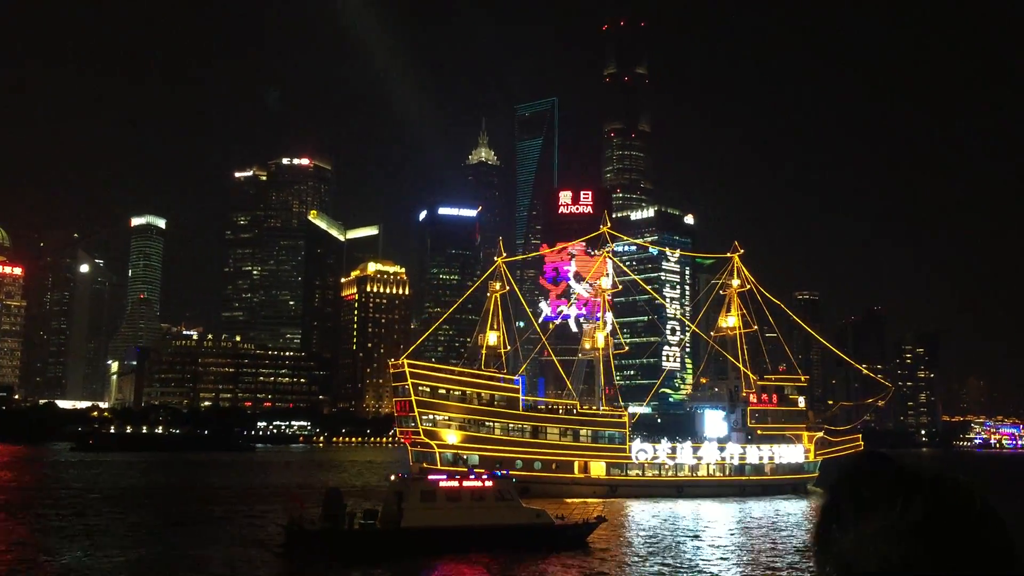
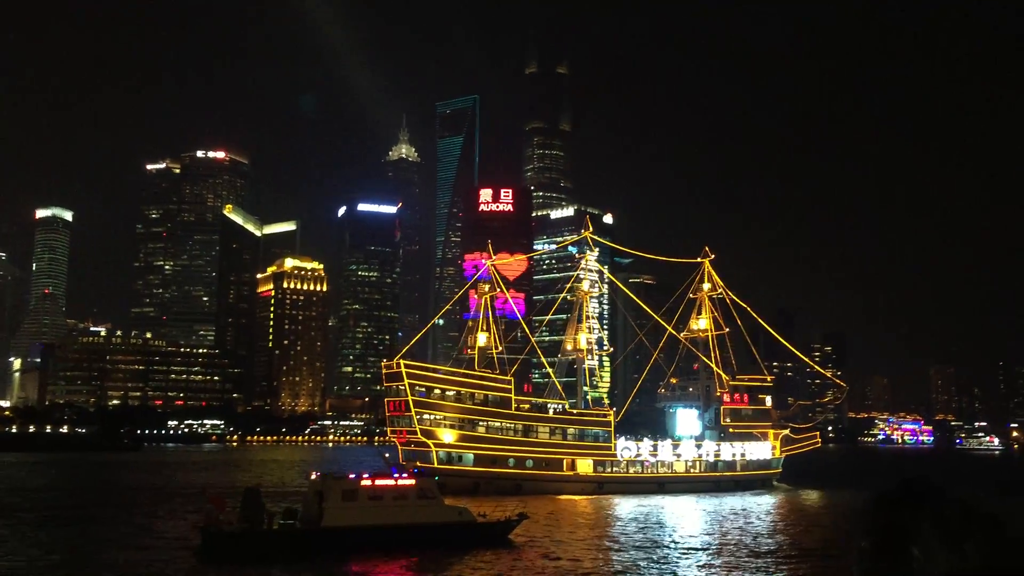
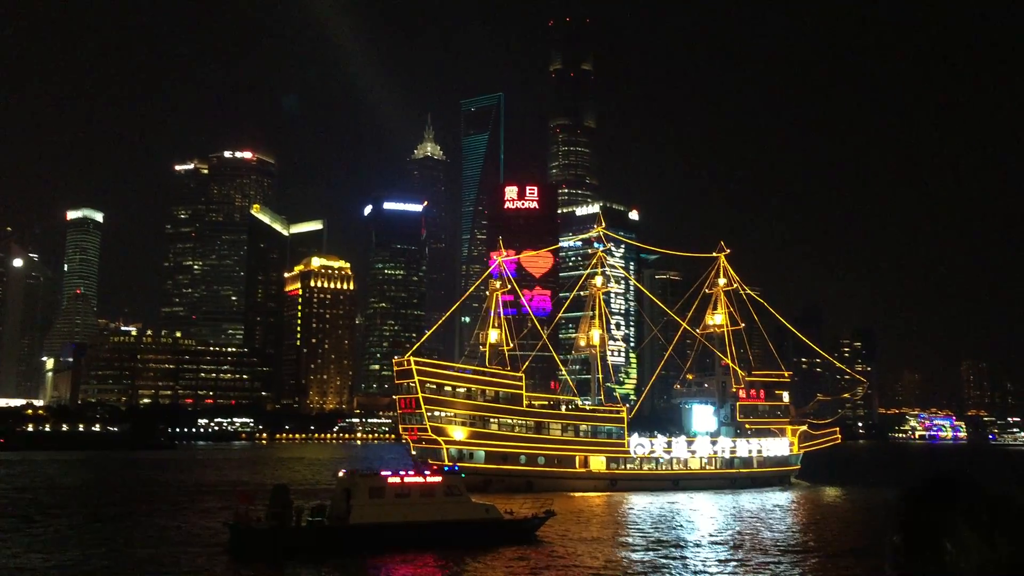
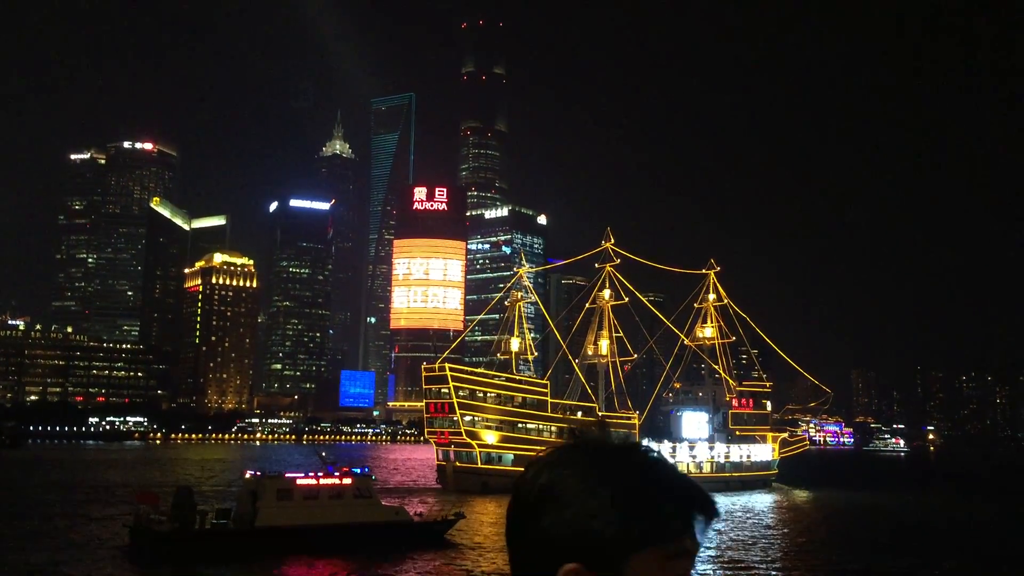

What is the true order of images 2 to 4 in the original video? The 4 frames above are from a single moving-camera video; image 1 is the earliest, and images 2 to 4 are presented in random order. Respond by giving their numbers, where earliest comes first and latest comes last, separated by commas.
3, 2, 4
